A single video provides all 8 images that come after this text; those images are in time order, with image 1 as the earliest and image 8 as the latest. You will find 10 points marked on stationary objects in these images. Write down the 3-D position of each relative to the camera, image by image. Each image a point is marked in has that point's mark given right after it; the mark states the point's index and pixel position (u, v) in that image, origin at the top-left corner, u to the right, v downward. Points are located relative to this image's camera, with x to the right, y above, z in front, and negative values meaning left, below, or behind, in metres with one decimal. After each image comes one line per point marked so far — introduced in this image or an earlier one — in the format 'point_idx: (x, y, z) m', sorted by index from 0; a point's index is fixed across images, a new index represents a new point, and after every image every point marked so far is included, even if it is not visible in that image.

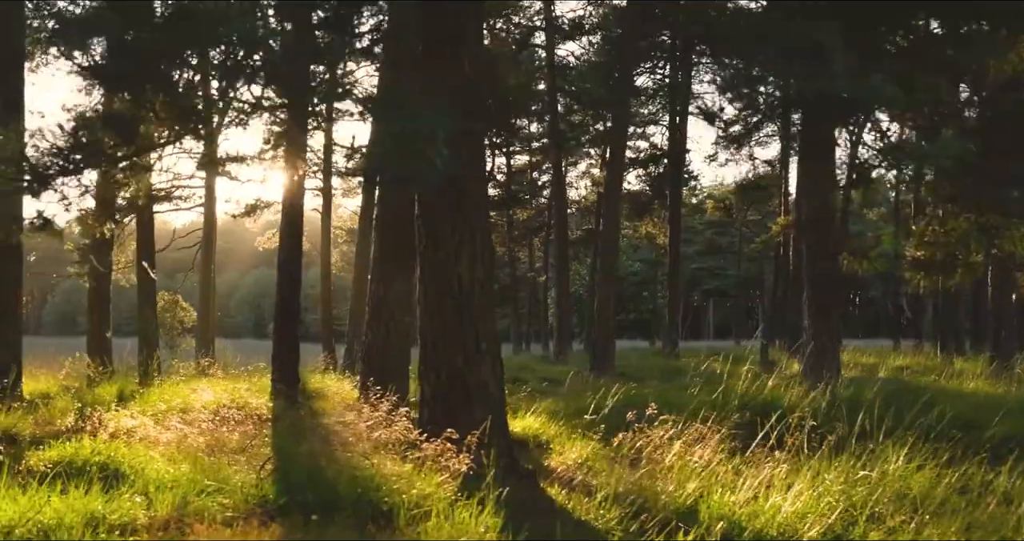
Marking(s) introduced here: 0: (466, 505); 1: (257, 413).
0: (-0.2, -1.3, +5.6) m
1: (-2.7, -1.5, +10.8) m
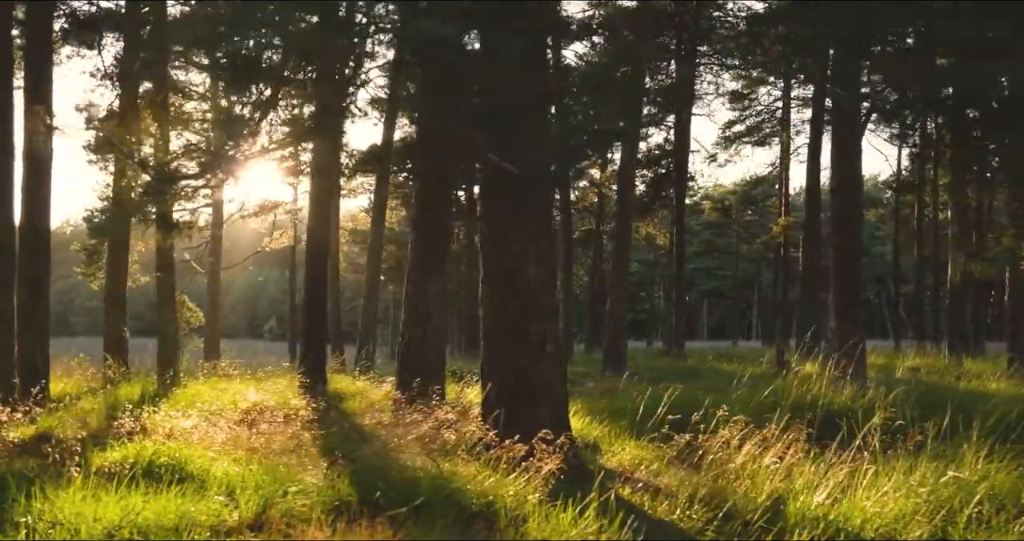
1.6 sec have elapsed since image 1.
0: (+0.3, -1.3, +5.6) m
1: (-2.2, -1.5, +10.7) m
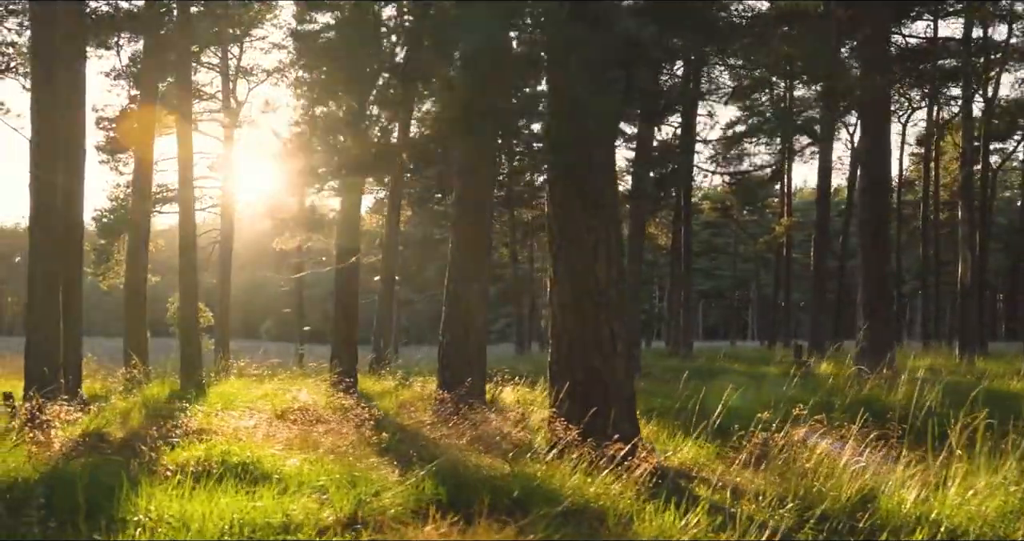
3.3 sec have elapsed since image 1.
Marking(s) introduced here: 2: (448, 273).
0: (+0.9, -1.3, +5.7) m
1: (-1.7, -1.5, +10.8) m
2: (-0.8, 0.0, +12.5) m
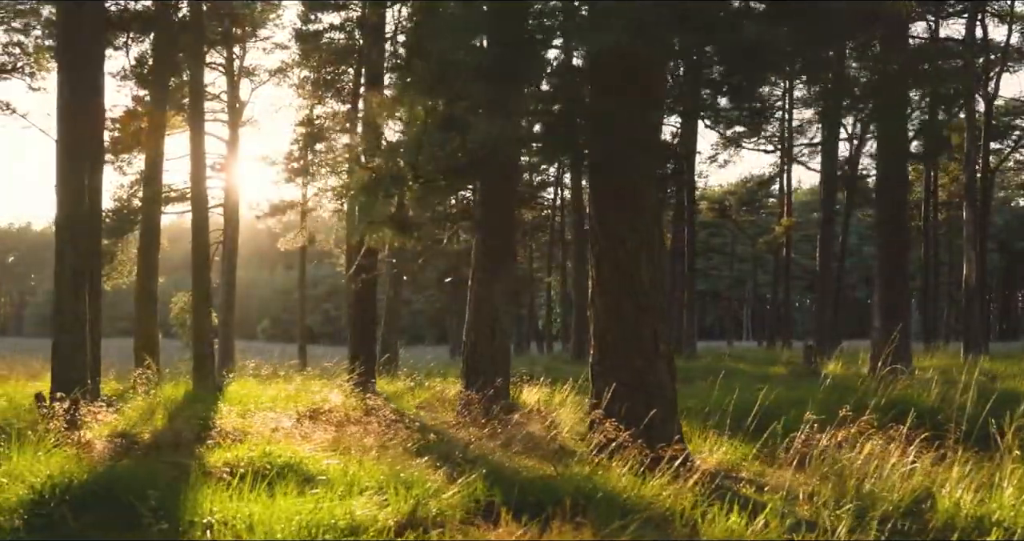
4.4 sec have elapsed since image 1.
0: (+1.2, -1.3, +5.7) m
1: (-1.4, -1.5, +10.8) m
2: (-0.5, 0.0, +12.5) m
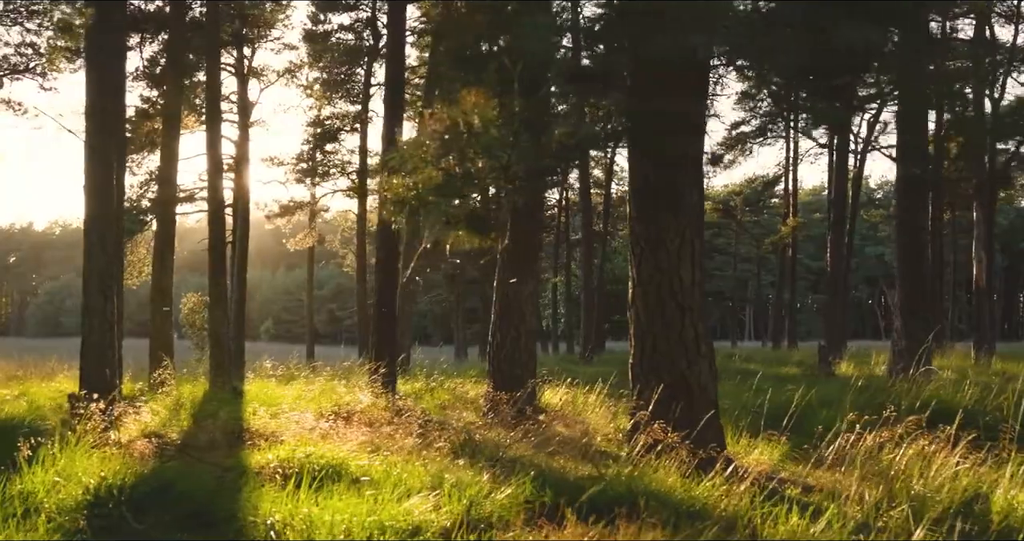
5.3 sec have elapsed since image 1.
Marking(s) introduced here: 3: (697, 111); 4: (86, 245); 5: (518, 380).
0: (+1.5, -1.3, +5.6) m
1: (-1.1, -1.5, +10.7) m
2: (-0.2, 0.0, +12.5) m
3: (+1.4, +1.2, +7.9) m
4: (-4.8, +0.3, +11.5) m
5: (+0.1, -1.3, +12.3) m
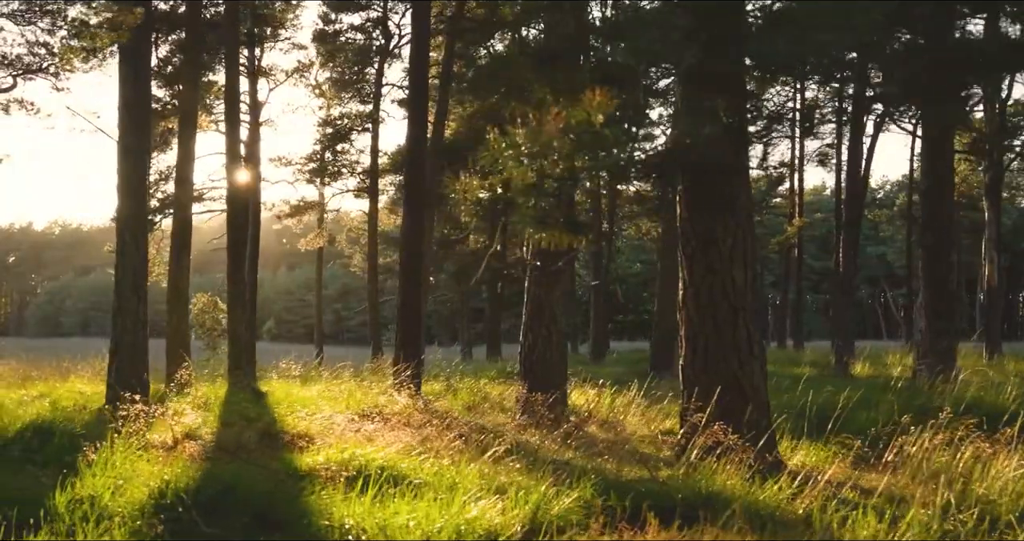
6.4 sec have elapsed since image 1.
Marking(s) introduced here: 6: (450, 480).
0: (+1.9, -1.3, +5.6) m
1: (-0.7, -1.5, +10.7) m
2: (+0.2, 0.0, +12.4) m
3: (+1.8, +1.2, +7.9) m
4: (-4.4, +0.3, +11.4) m
5: (+0.4, -1.3, +12.3) m
6: (-0.4, -1.4, +6.7) m
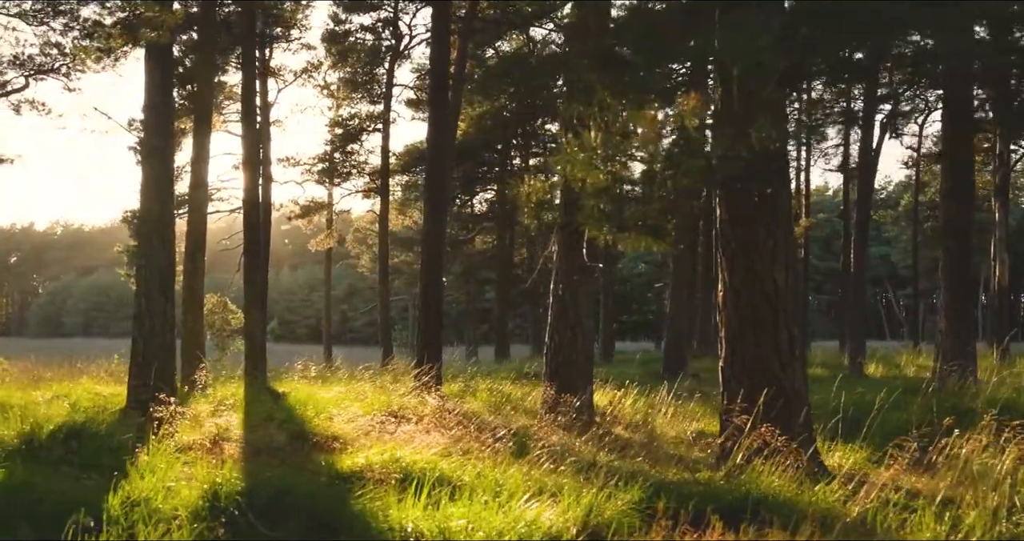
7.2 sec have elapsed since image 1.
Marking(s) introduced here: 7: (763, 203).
0: (+2.2, -1.3, +5.6) m
1: (-0.4, -1.5, +10.7) m
2: (+0.5, 0.0, +12.4) m
3: (+2.1, +1.2, +7.8) m
4: (-4.1, +0.3, +11.4) m
5: (+0.8, -1.3, +12.3) m
6: (-0.1, -1.4, +6.6) m
7: (+1.9, +0.5, +7.7) m
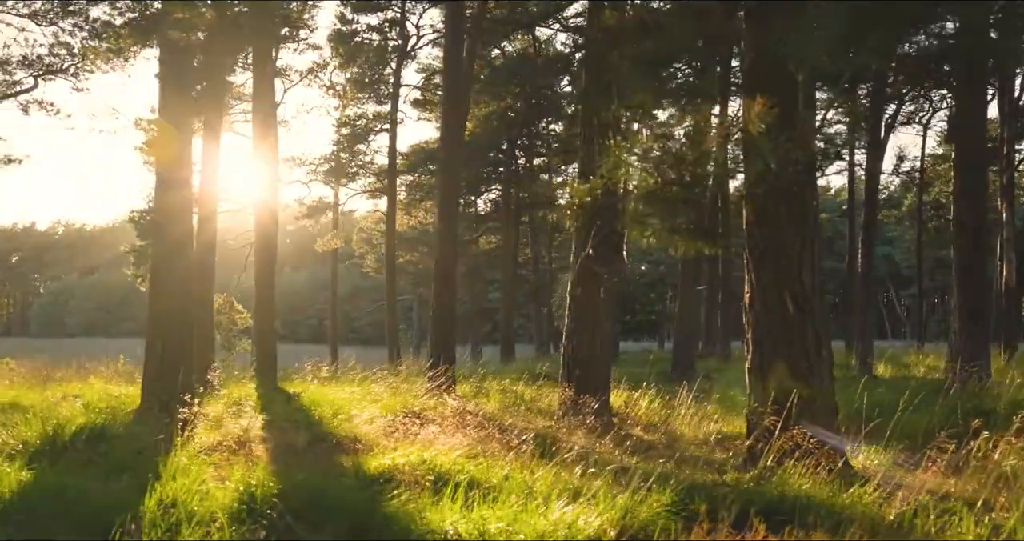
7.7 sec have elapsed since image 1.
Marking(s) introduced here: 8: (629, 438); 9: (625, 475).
0: (+2.4, -1.4, +5.5) m
1: (-0.2, -1.5, +10.7) m
2: (+0.7, -0.1, +12.4) m
3: (+2.3, +1.2, +7.8) m
4: (-3.9, +0.3, +11.4) m
5: (+1.0, -1.4, +12.2) m
6: (+0.1, -1.4, +6.6) m
7: (+2.1, +0.5, +7.7) m
8: (+1.1, -1.6, +10.0) m
9: (+0.8, -1.4, +7.2) m
